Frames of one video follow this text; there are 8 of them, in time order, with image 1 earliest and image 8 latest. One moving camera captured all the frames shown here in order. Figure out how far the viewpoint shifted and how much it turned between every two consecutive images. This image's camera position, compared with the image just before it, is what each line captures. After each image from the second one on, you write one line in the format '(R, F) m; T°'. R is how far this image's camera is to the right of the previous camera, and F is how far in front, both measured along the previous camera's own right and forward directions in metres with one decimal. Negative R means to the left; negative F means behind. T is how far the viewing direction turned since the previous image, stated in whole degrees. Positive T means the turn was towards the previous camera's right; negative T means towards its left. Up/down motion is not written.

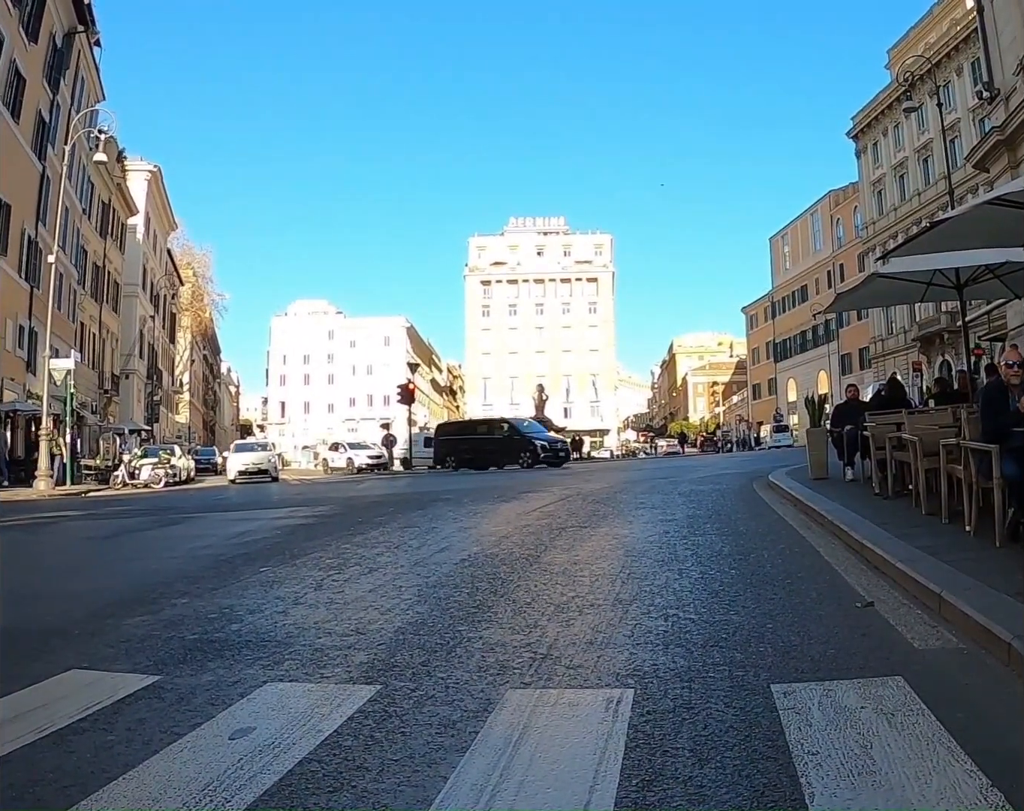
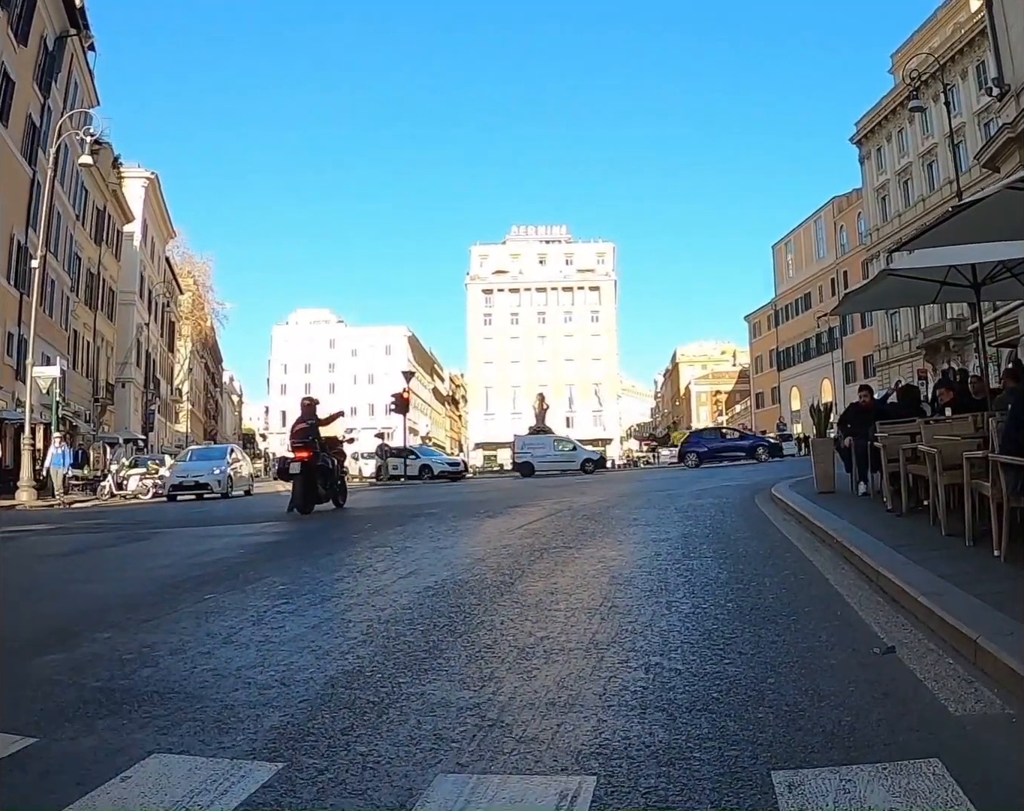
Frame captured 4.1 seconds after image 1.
(+0.2, +0.8) m; 0°
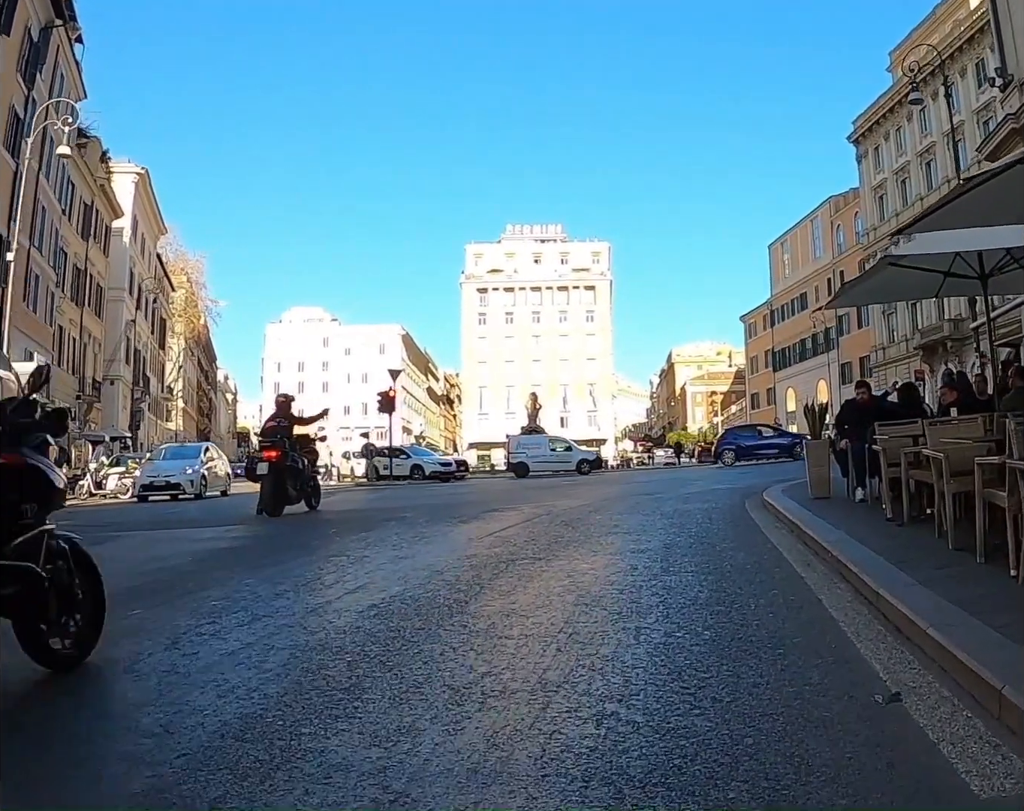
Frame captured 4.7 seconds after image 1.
(+0.3, +0.8) m; 0°
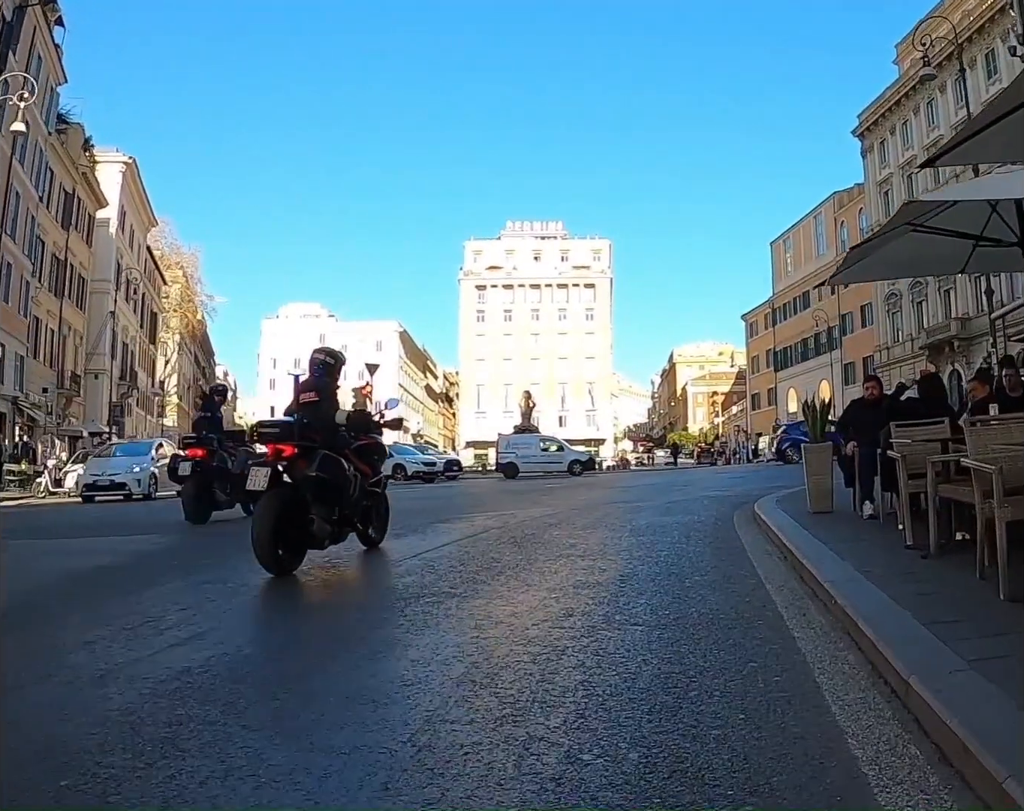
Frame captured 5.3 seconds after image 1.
(+0.6, +1.8) m; 0°
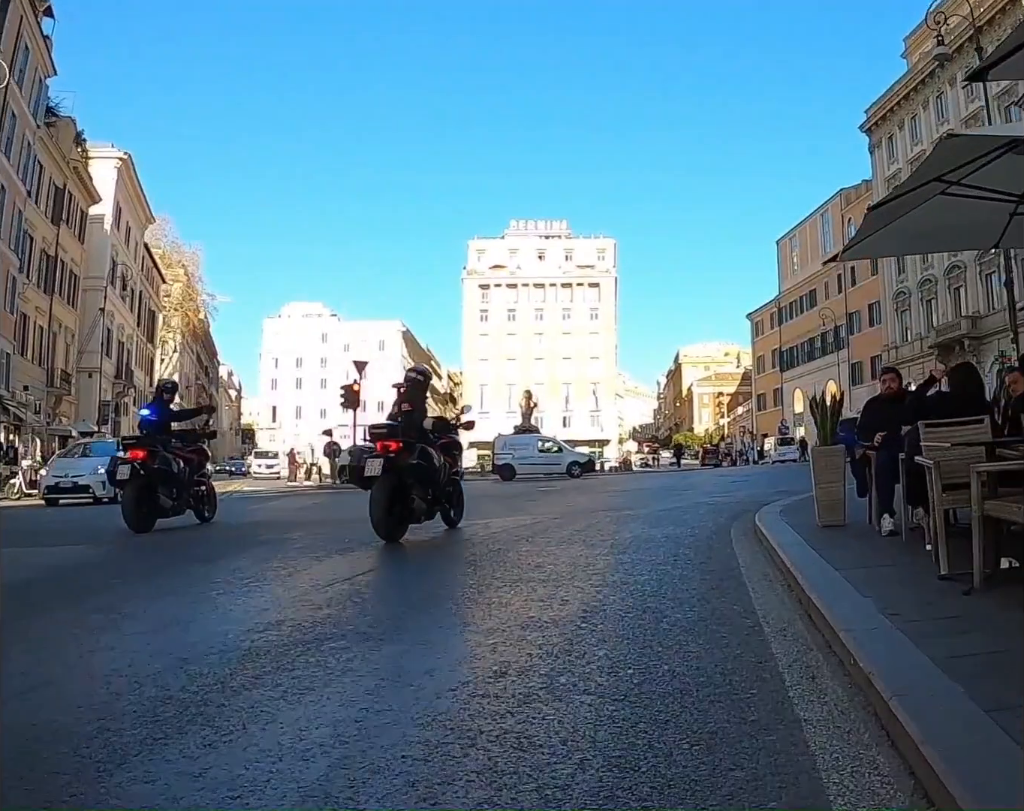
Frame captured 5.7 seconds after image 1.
(+0.4, +1.3) m; 0°
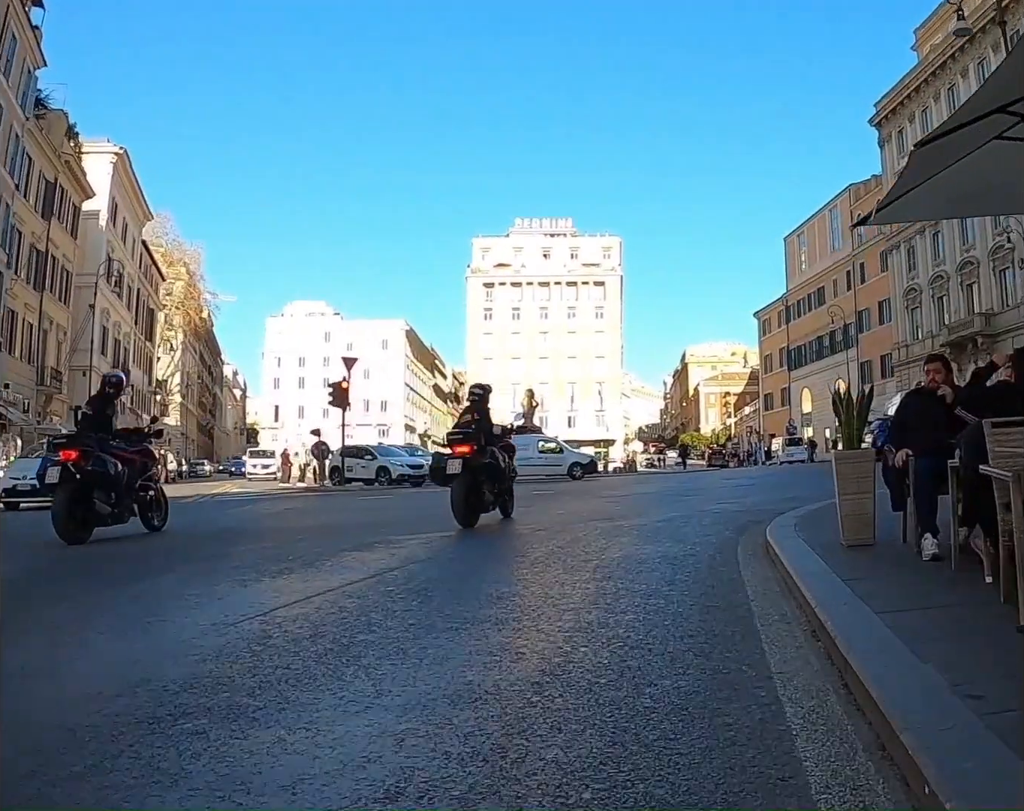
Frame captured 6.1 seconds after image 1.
(+0.3, +1.4) m; 0°
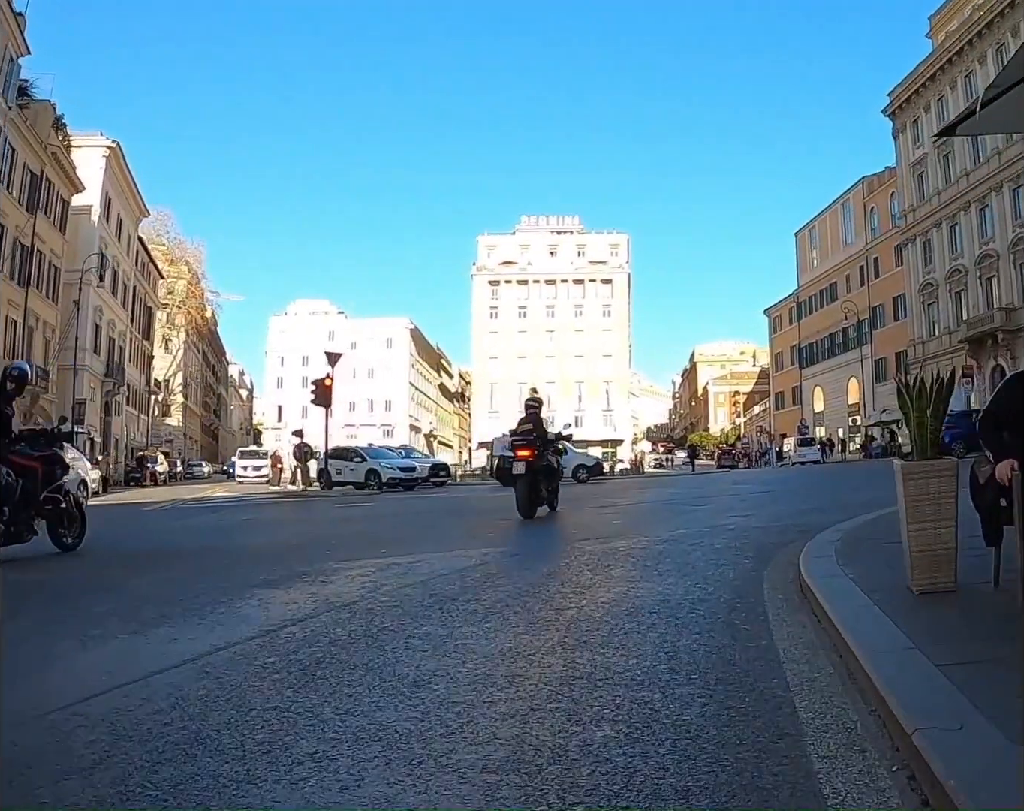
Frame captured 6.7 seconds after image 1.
(+0.4, +1.9) m; -1°
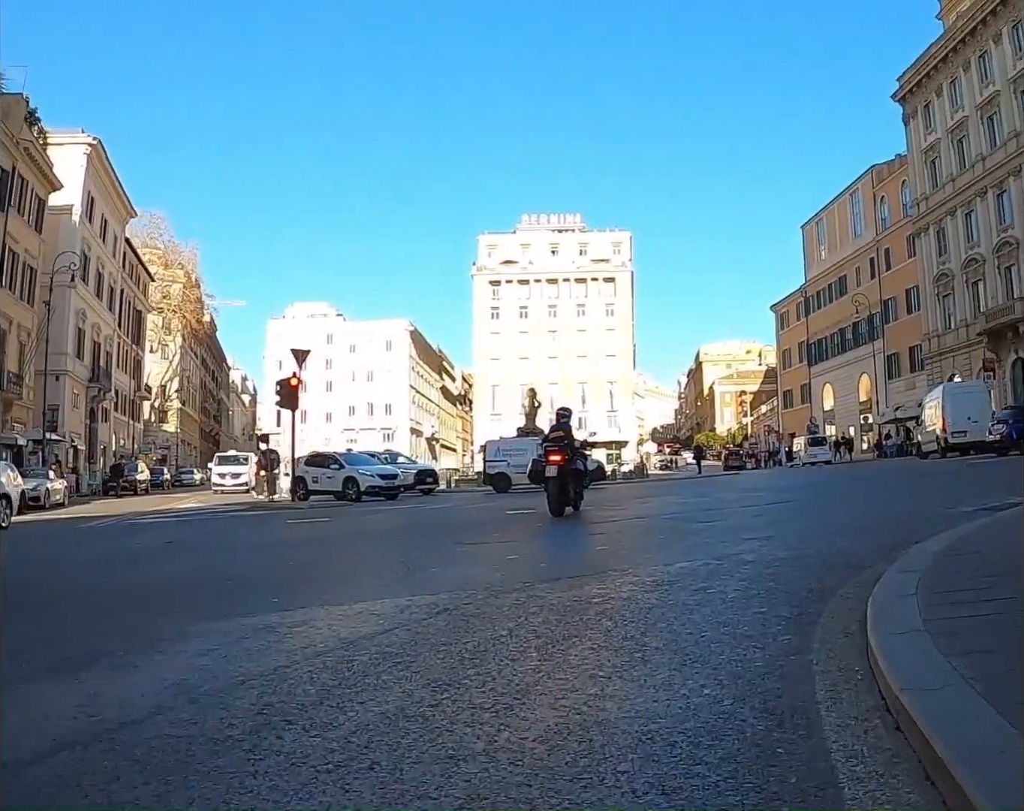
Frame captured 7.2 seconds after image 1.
(+0.5, +2.4) m; 0°
